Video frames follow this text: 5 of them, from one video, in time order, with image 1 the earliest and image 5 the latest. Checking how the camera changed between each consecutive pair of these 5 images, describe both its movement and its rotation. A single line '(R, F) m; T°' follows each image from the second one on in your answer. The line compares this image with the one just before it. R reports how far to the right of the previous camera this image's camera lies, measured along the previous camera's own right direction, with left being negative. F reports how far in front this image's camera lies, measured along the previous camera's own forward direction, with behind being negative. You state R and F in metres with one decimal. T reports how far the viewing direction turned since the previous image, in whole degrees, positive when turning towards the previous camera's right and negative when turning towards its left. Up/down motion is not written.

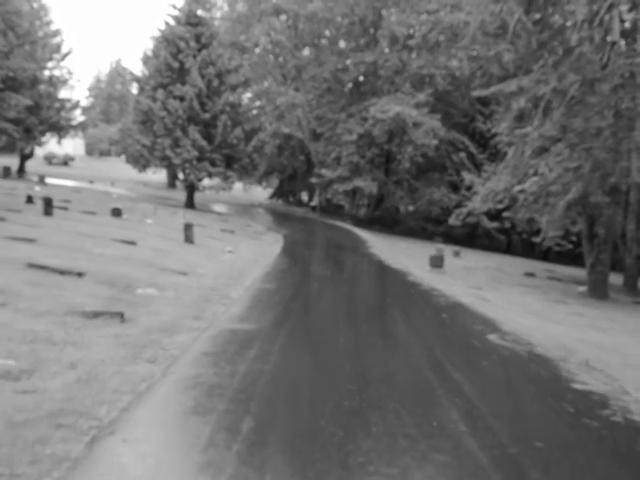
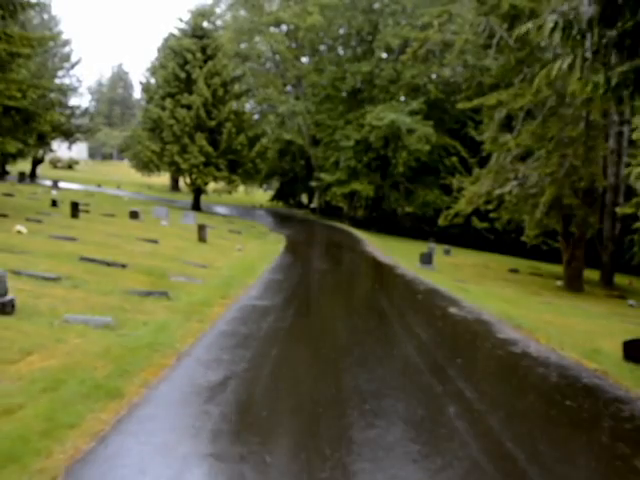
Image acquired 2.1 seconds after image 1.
(0.0, -2.8) m; 0°
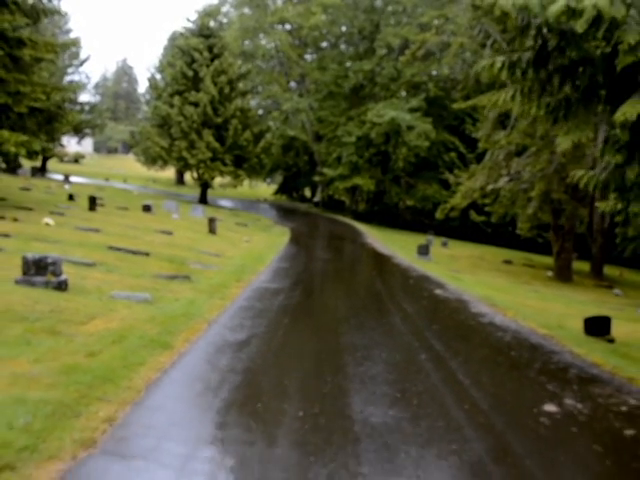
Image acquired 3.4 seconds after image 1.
(0.0, -1.8) m; 0°
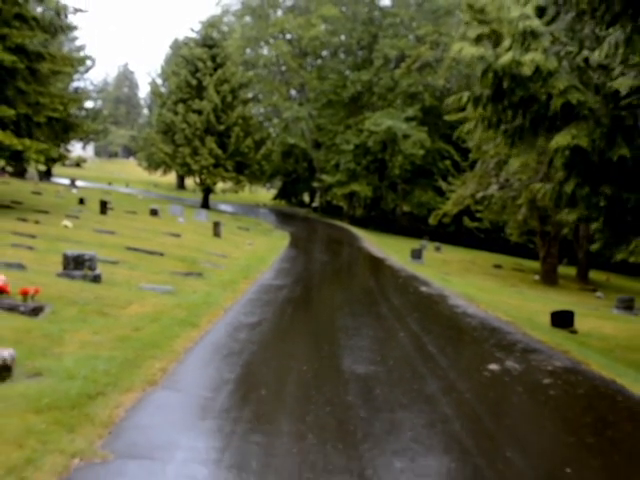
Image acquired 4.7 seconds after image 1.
(0.0, -1.8) m; 0°
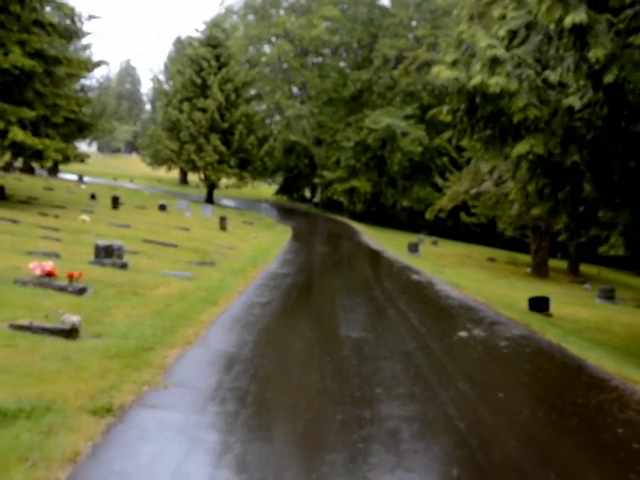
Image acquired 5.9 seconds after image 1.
(0.0, -1.7) m; 0°
